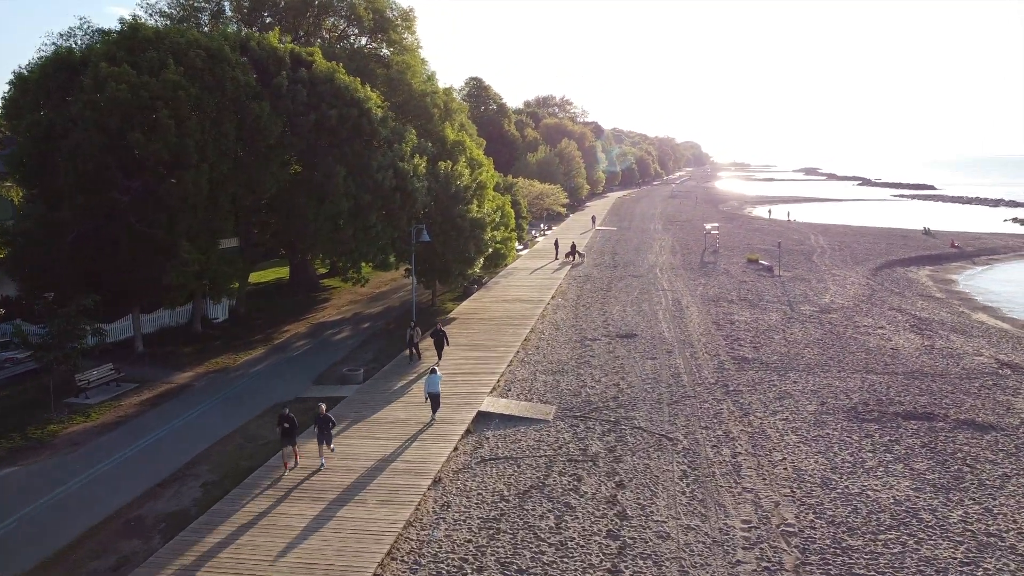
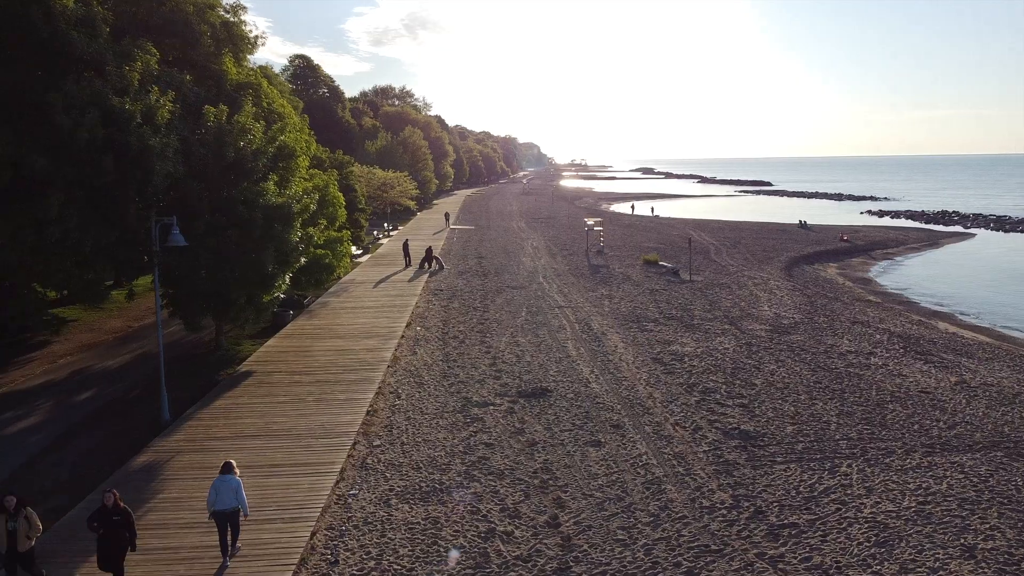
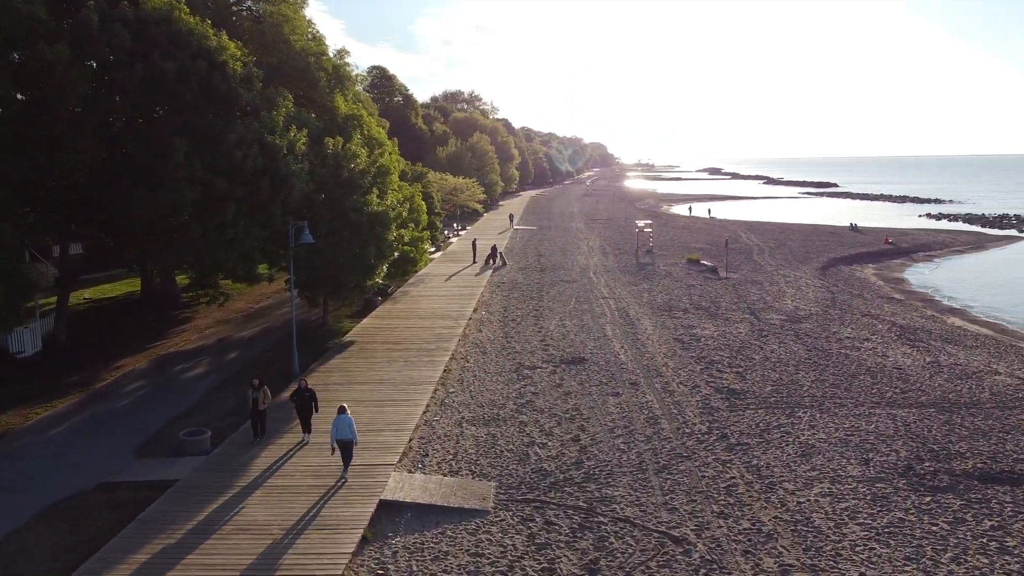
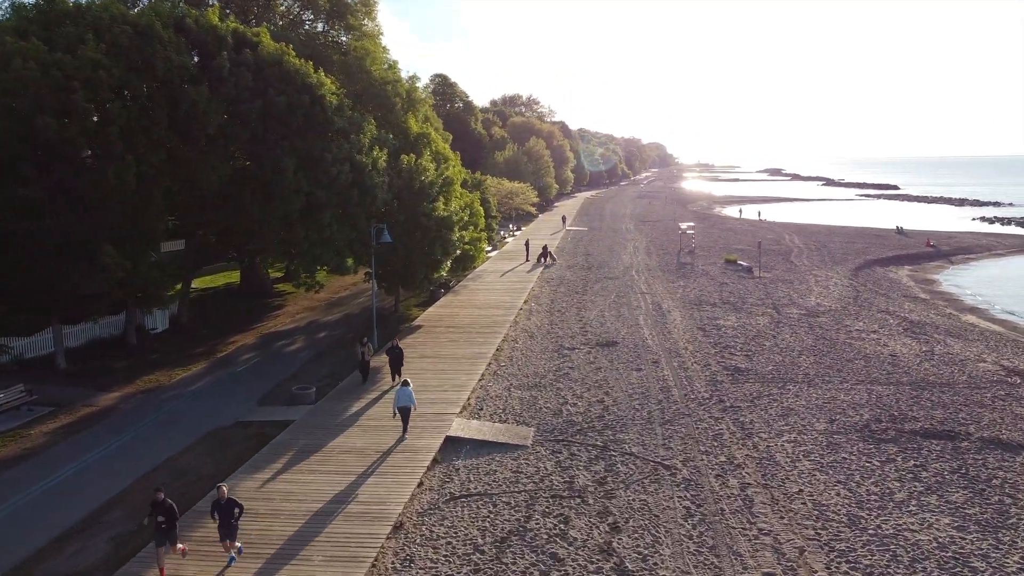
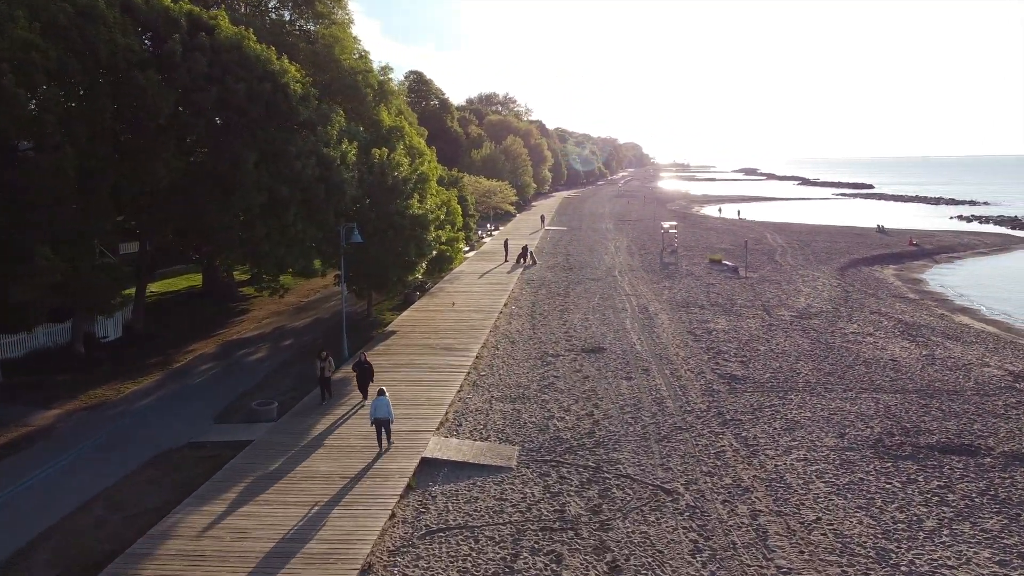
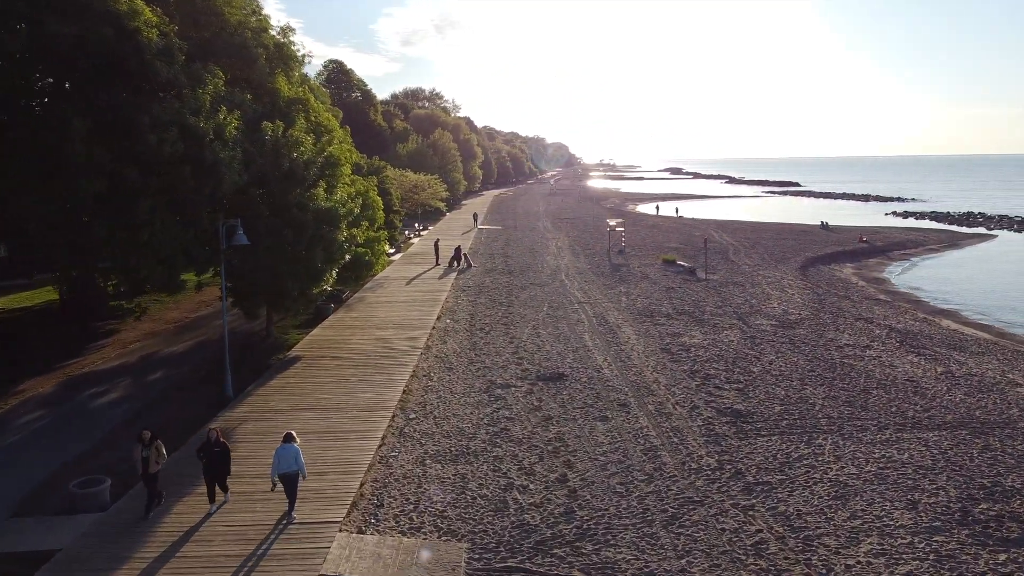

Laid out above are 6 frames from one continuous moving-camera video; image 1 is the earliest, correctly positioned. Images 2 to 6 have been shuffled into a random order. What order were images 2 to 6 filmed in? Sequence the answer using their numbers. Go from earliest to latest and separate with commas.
4, 5, 3, 6, 2
